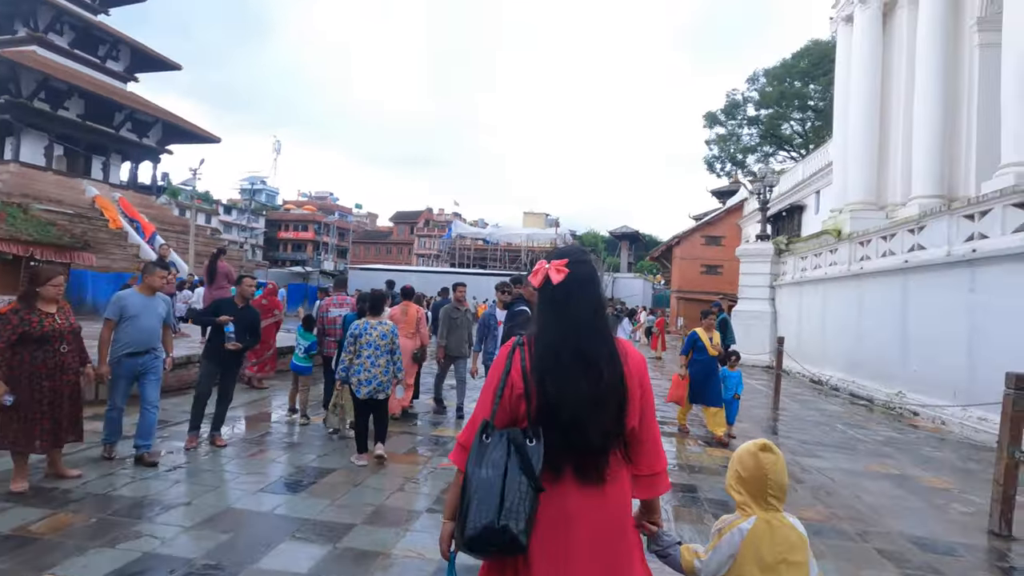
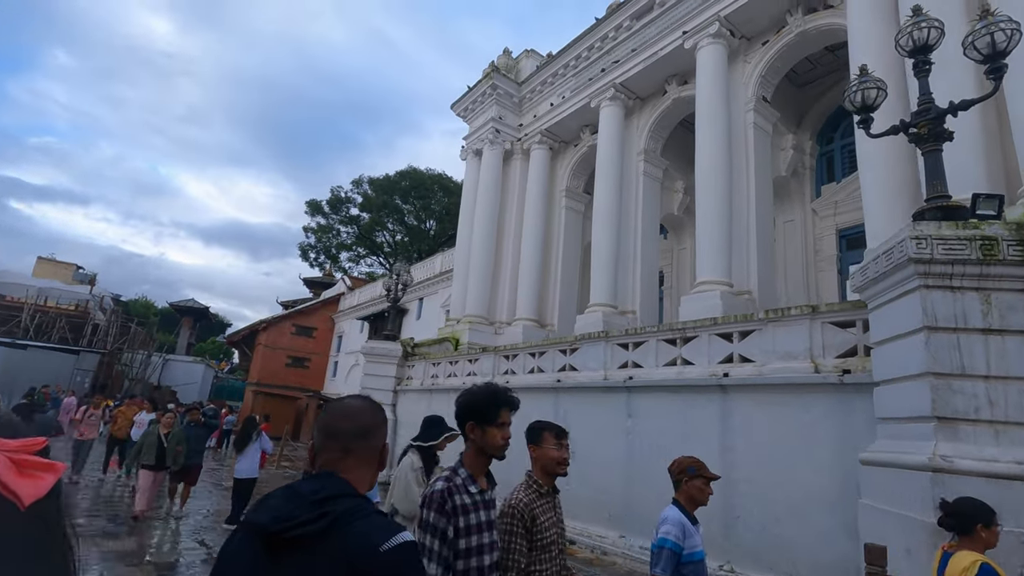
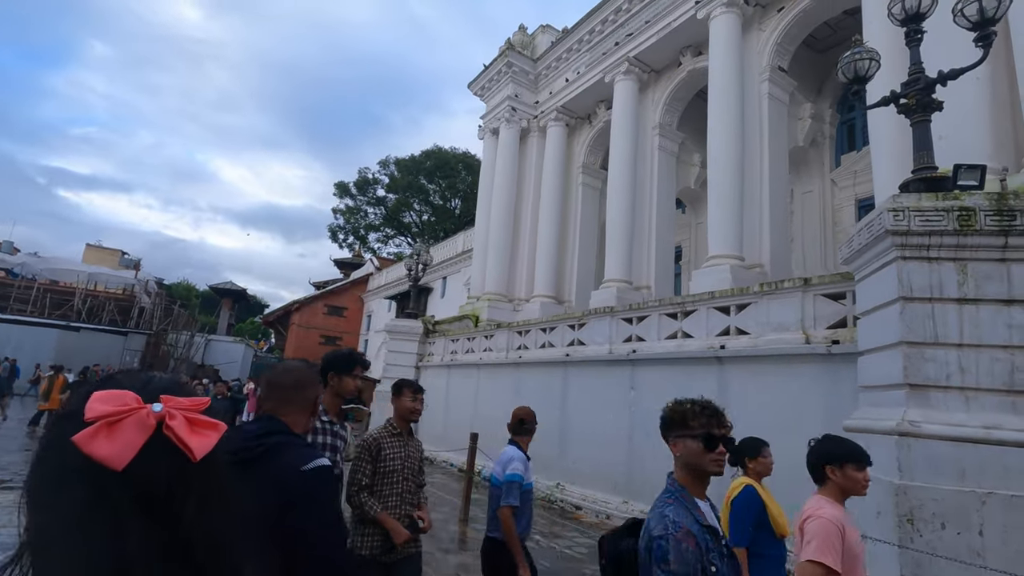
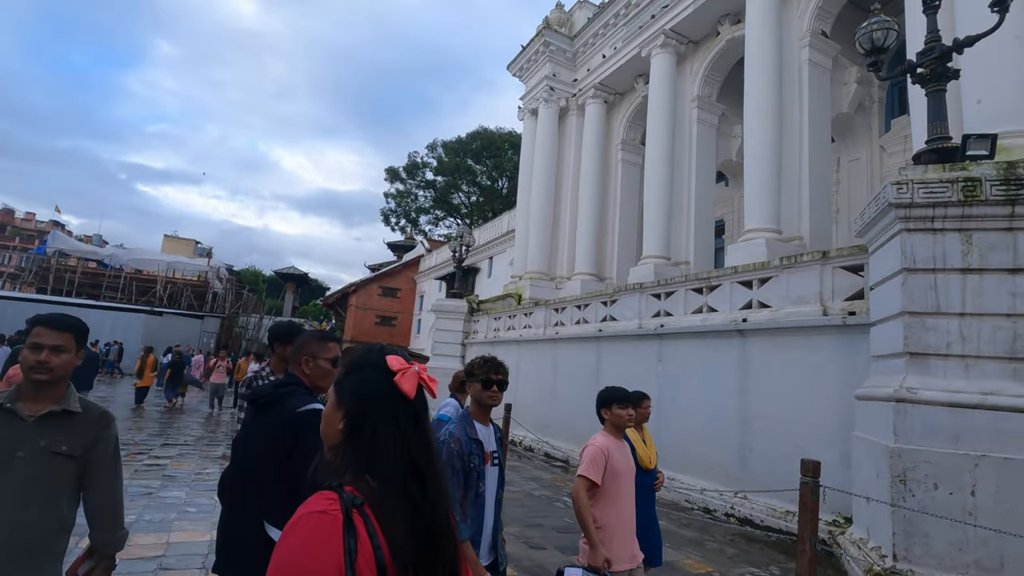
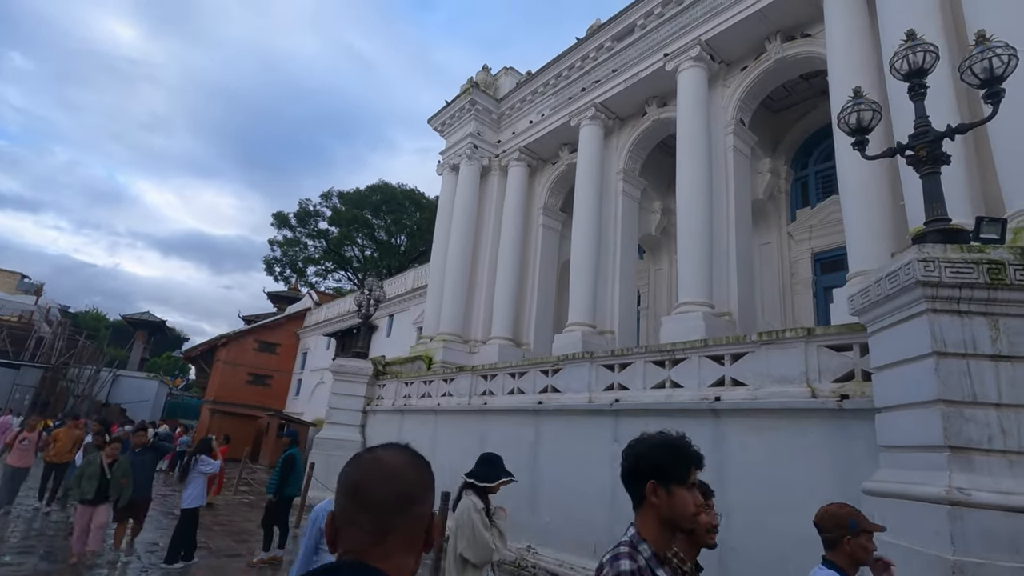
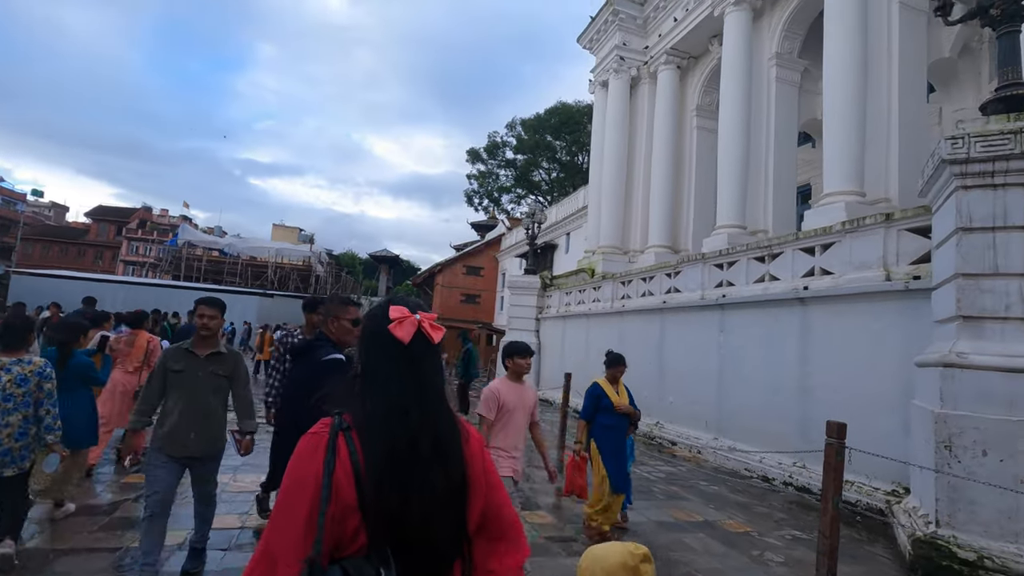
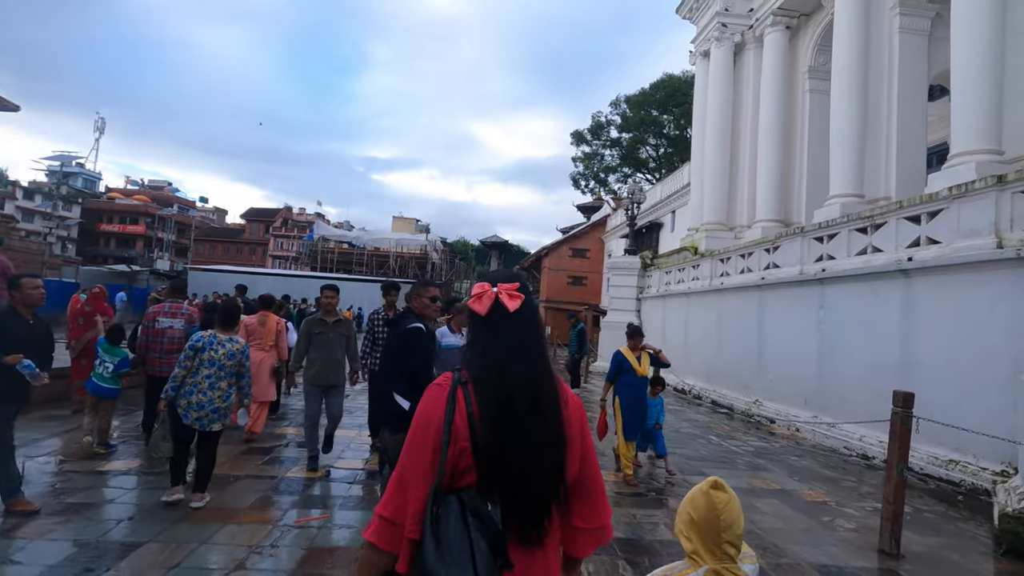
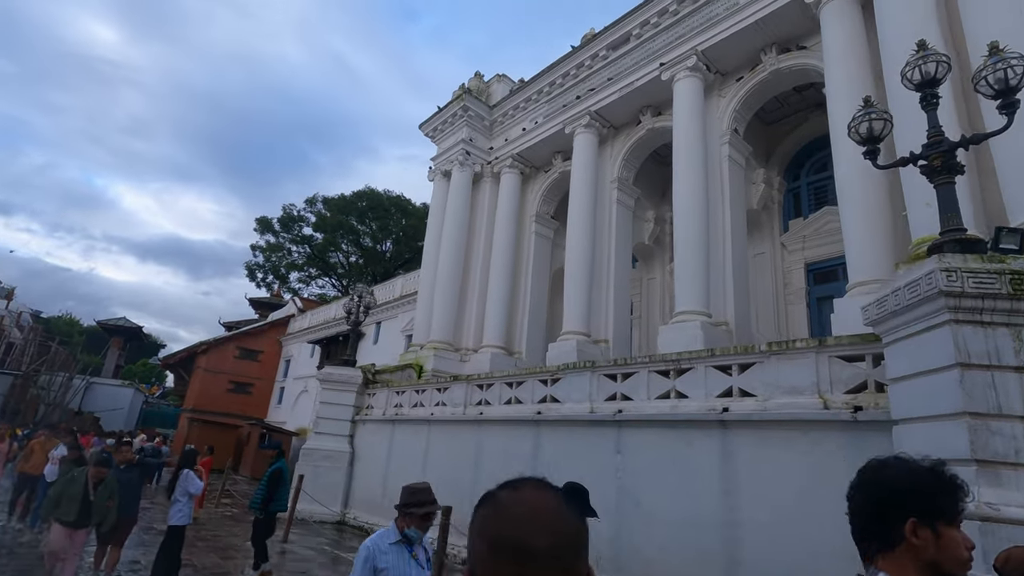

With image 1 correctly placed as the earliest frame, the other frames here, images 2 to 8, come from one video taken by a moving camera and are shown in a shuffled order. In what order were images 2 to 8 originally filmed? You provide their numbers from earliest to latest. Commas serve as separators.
7, 6, 4, 3, 2, 5, 8
